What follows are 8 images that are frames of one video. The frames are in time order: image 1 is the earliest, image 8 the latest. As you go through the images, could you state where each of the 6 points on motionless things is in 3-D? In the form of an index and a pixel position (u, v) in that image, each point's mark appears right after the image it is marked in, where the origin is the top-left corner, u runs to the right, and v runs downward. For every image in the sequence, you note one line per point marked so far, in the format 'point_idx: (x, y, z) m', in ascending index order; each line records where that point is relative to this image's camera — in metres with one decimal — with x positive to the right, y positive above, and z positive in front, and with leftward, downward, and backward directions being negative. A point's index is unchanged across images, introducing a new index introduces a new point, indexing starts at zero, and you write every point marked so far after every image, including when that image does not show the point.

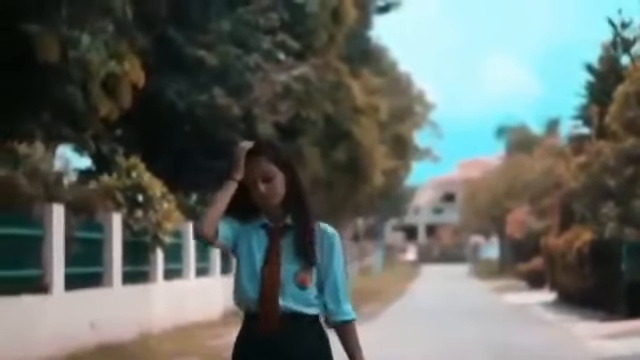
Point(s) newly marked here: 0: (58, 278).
0: (-3.0, -1.1, +17.5) m
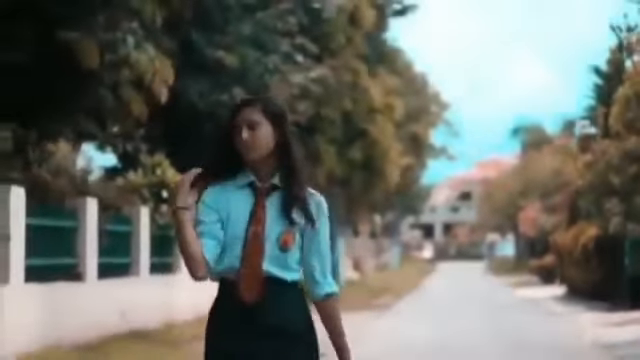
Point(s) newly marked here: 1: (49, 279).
0: (-2.8, -1.1, +18.8) m
1: (-3.0, -1.1, +17.2) m
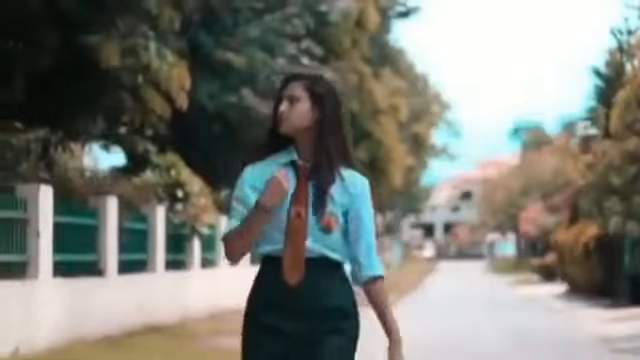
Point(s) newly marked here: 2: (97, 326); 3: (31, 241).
0: (-2.6, -1.1, +19.6) m
1: (-2.8, -1.1, +17.9) m
2: (-2.7, -1.7, +18.4) m
3: (-3.0, -0.6, +15.8) m
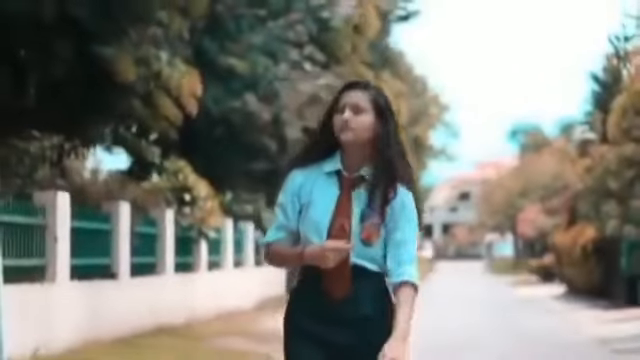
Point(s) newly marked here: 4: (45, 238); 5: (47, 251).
0: (-2.6, -1.1, +20.2) m
1: (-2.8, -1.2, +18.5) m
2: (-2.6, -1.8, +19.0) m
3: (-2.9, -0.7, +16.5) m
4: (-2.9, -0.6, +16.4) m
5: (-2.9, -0.8, +16.4) m
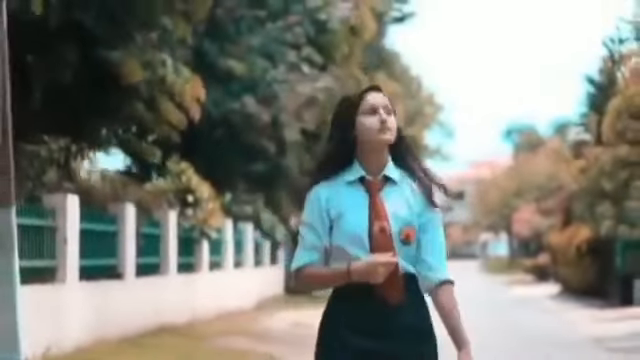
0: (-2.5, -1.2, +20.6) m
1: (-2.7, -1.2, +18.9) m
2: (-2.6, -1.8, +19.4) m
3: (-2.9, -0.7, +16.9) m
4: (-2.9, -0.6, +16.9) m
5: (-2.9, -0.8, +16.9) m
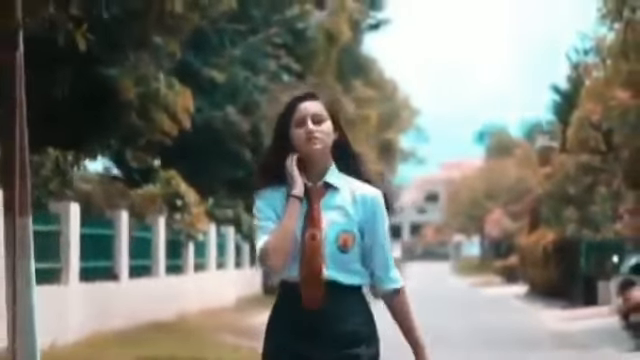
0: (-2.8, -1.3, +22.1) m
1: (-3.0, -1.3, +20.4) m
2: (-2.8, -2.0, +20.9) m
3: (-3.1, -0.8, +18.4) m
4: (-3.1, -0.7, +18.3) m
5: (-3.1, -0.9, +18.3) m
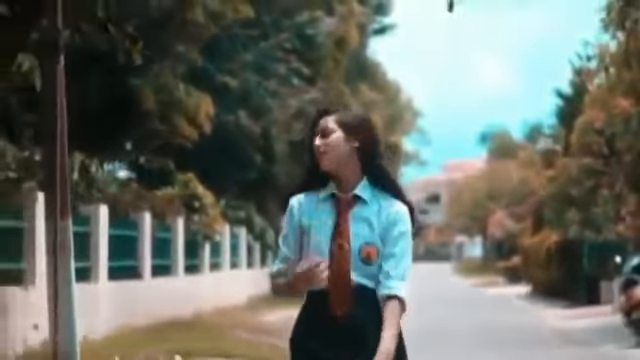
0: (-2.6, -1.3, +23.0) m
1: (-2.8, -1.4, +21.3) m
2: (-2.6, -2.0, +21.8) m
3: (-2.9, -0.9, +19.3) m
4: (-2.9, -0.8, +19.3) m
5: (-2.9, -0.9, +19.3) m
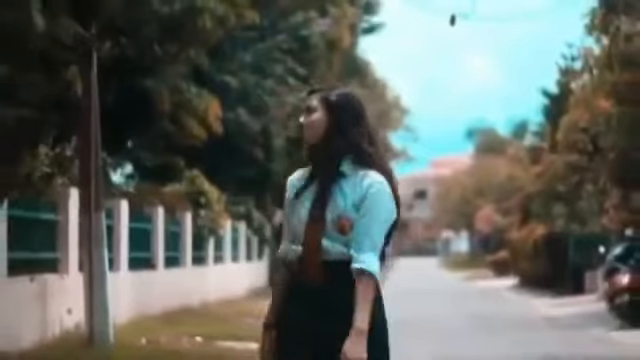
0: (-2.6, -1.3, +24.5) m
1: (-2.7, -1.3, +22.8) m
2: (-2.6, -1.9, +23.3) m
3: (-2.8, -0.8, +20.8) m
4: (-2.8, -0.7, +20.7) m
5: (-2.8, -0.9, +20.7) m
